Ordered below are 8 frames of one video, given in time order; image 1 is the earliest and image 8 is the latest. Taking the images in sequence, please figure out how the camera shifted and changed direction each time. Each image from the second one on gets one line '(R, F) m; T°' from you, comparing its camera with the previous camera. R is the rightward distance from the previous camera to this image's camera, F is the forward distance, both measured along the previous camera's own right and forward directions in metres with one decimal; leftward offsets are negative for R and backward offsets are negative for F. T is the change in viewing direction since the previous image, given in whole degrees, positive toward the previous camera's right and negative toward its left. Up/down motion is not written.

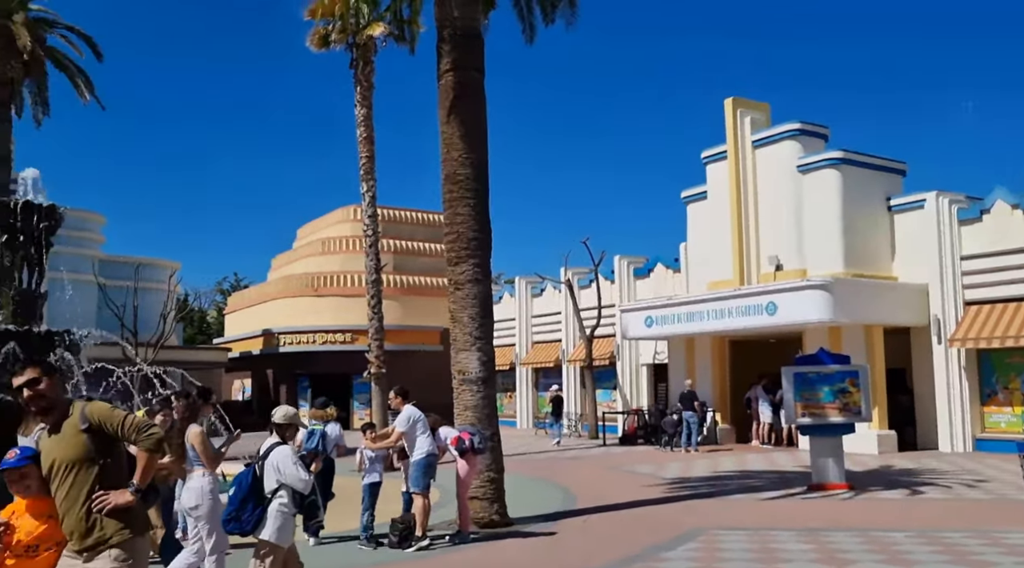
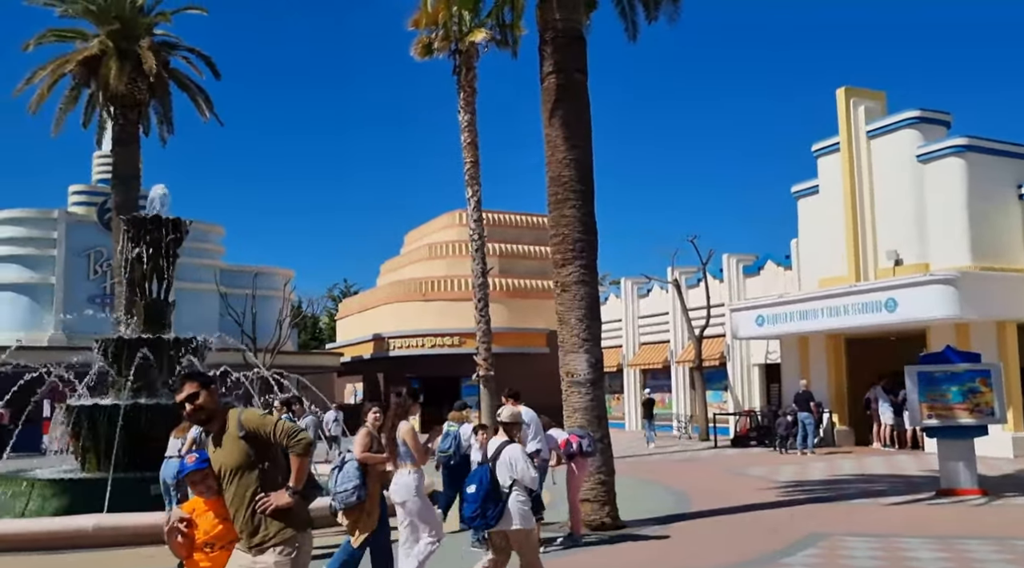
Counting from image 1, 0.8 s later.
(0.0, 0.0) m; -6°
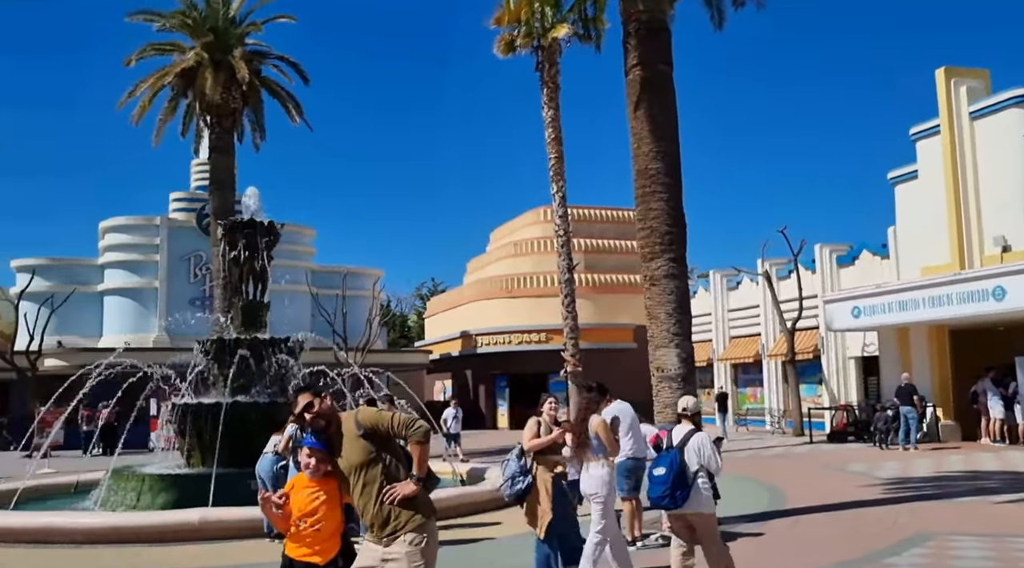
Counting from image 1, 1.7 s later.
(0.0, 0.0) m; -5°
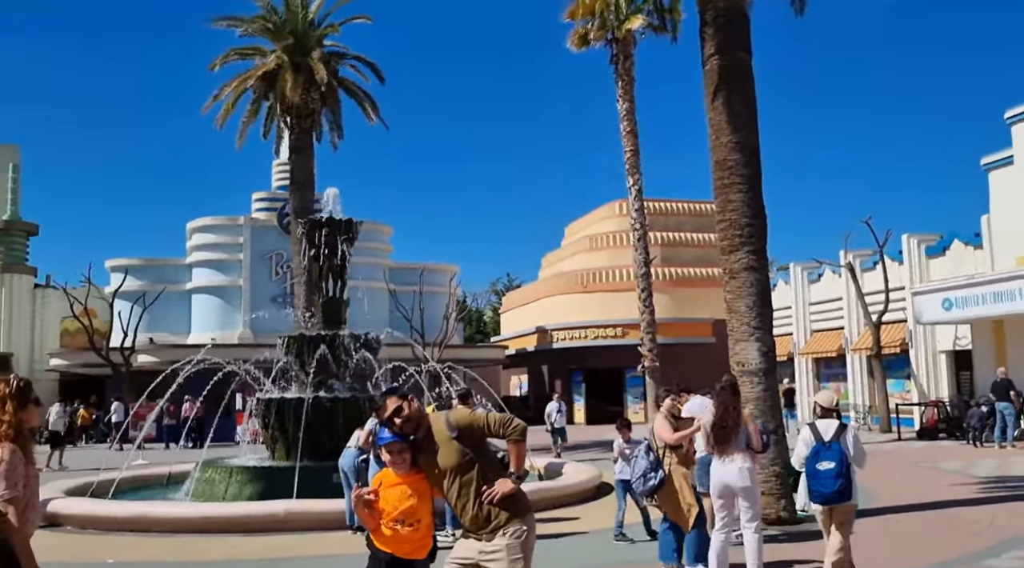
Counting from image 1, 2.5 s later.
(0.0, 0.0) m; -4°
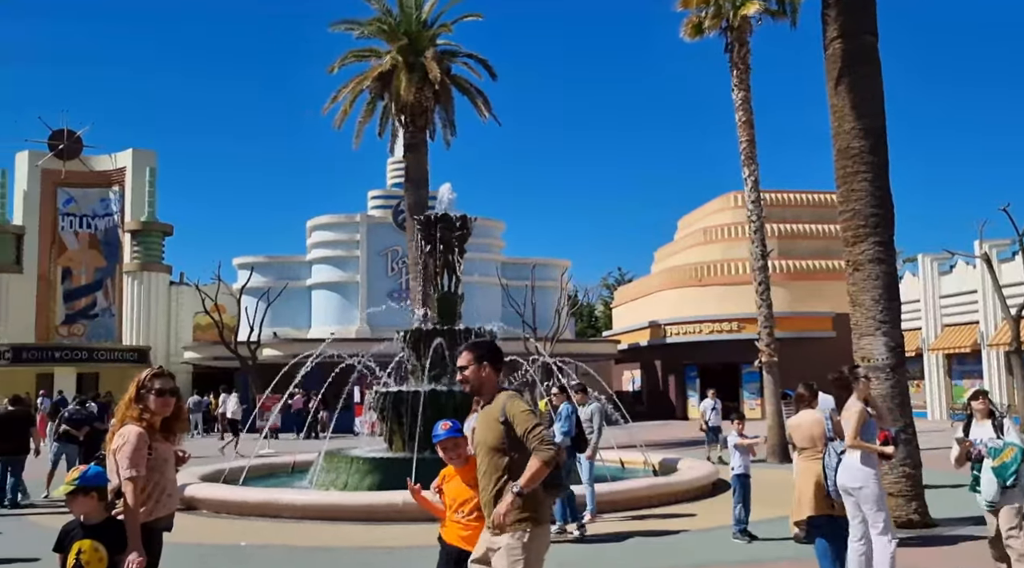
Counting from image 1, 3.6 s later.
(0.0, +0.1) m; -6°
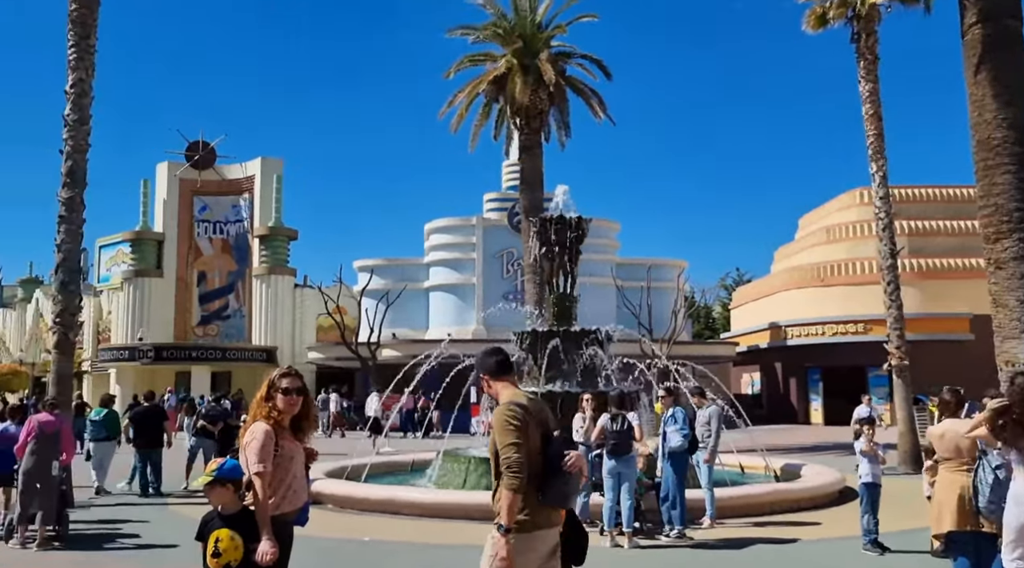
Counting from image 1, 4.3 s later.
(0.0, +0.2) m; -6°
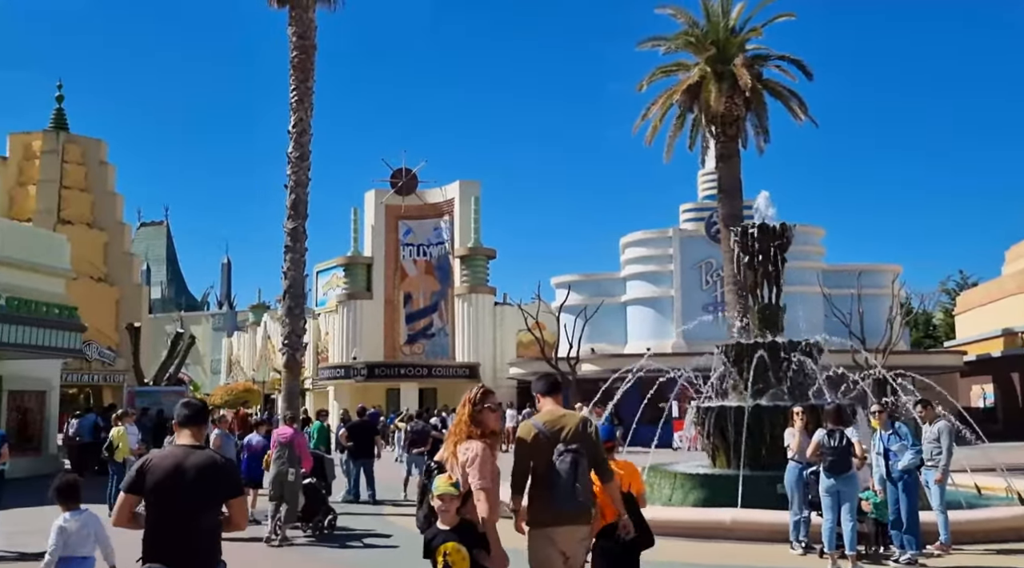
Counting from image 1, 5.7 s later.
(-0.2, +0.6) m; -11°
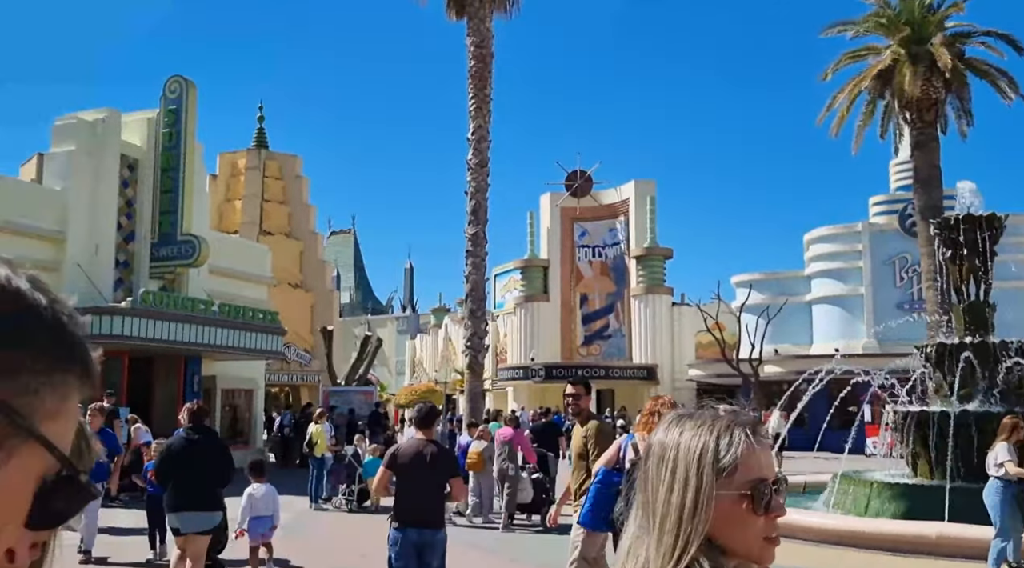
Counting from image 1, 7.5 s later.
(-0.3, +2.1) m; -10°
